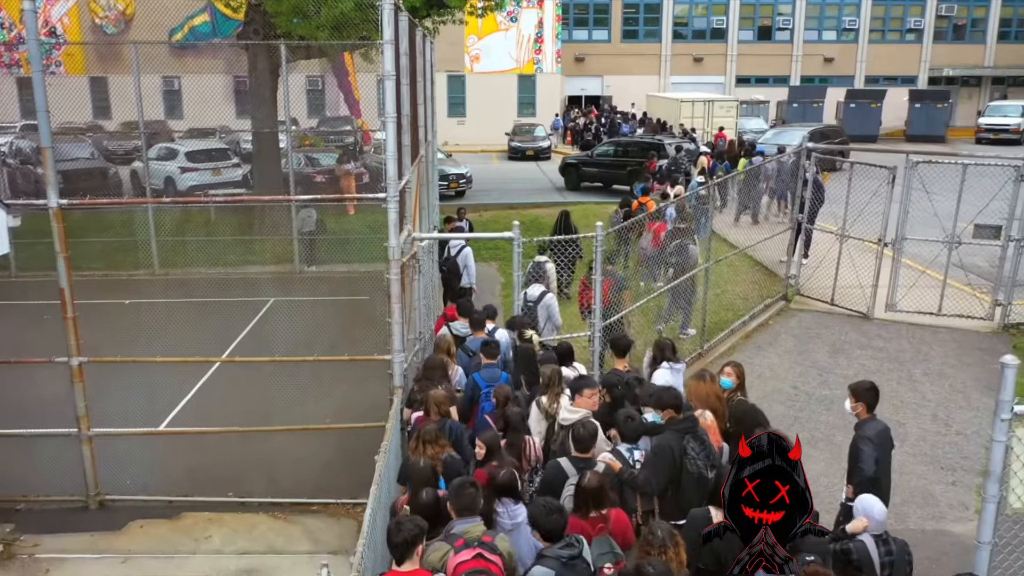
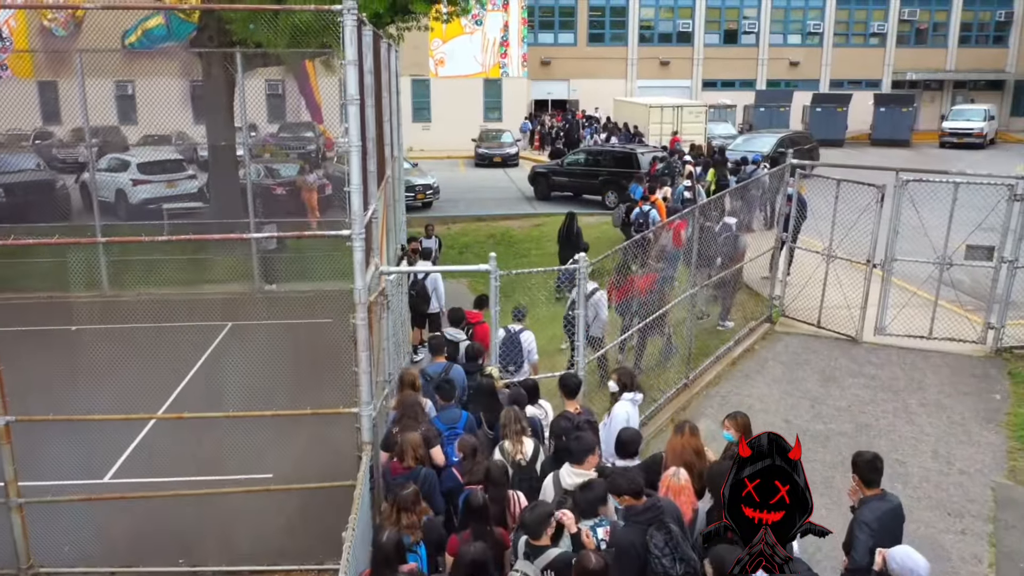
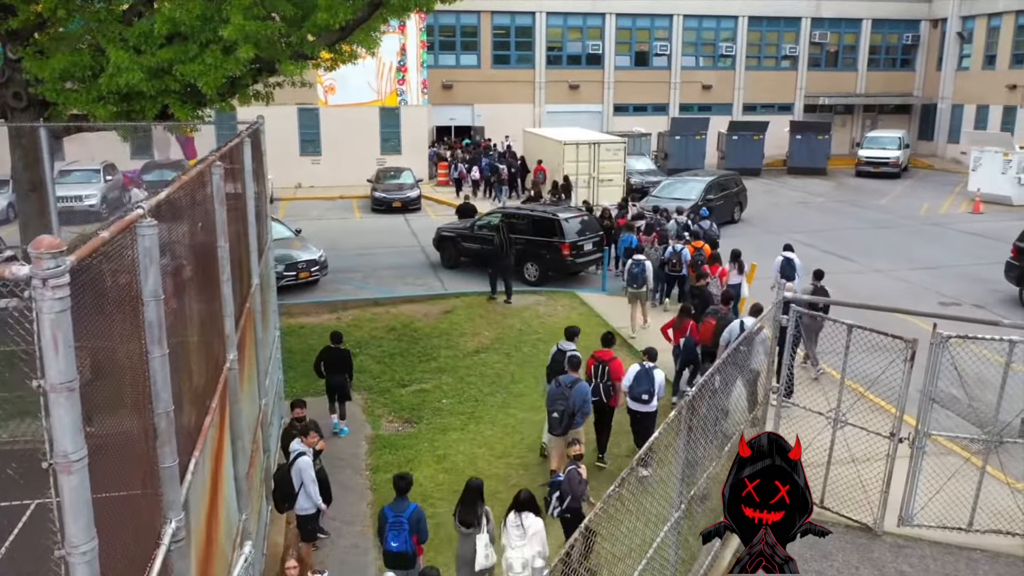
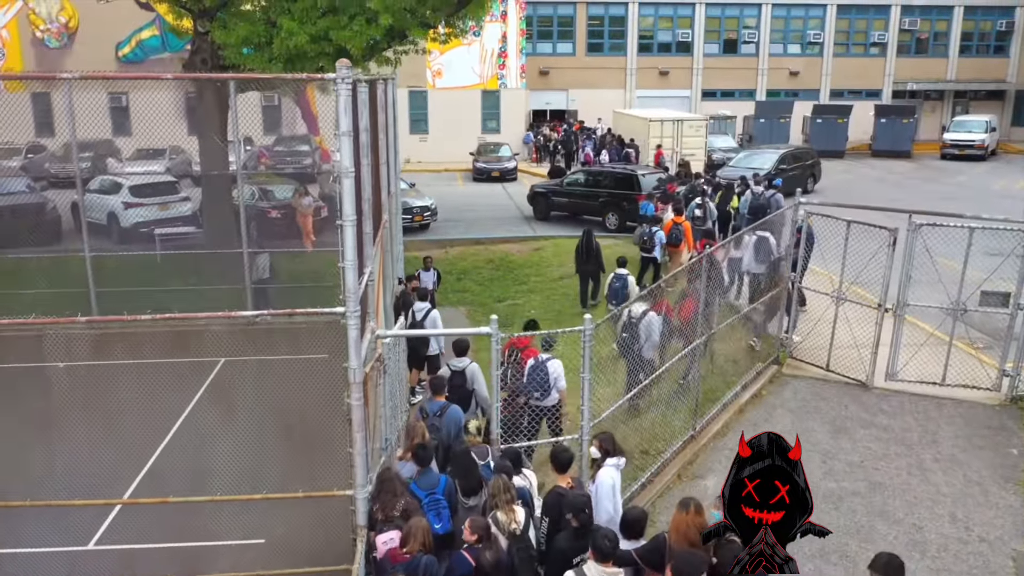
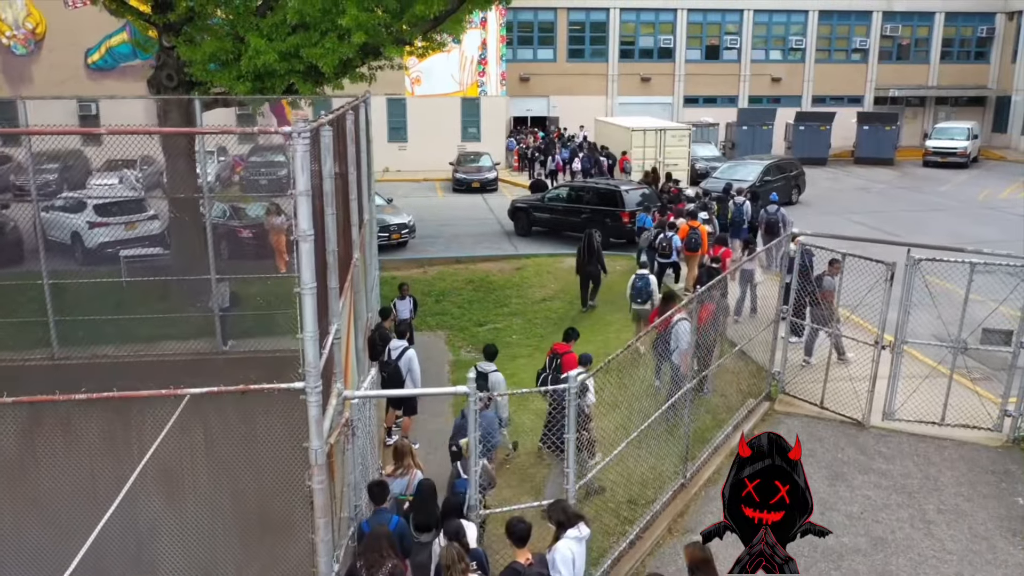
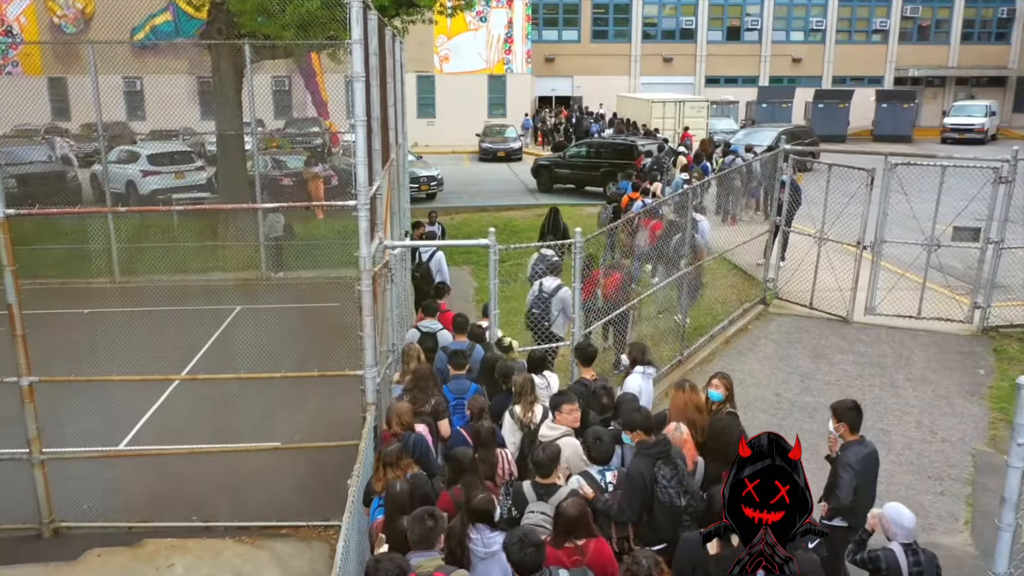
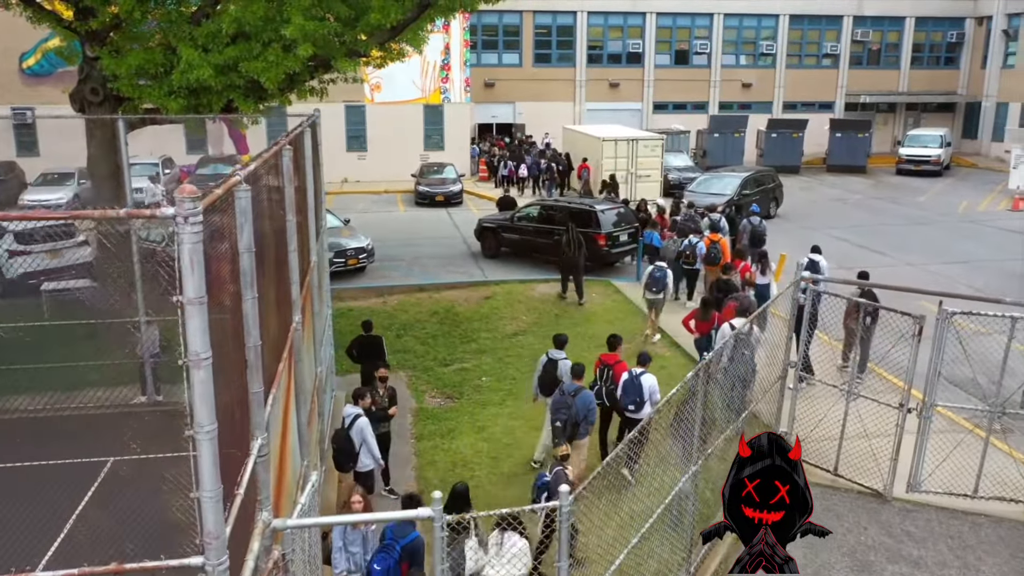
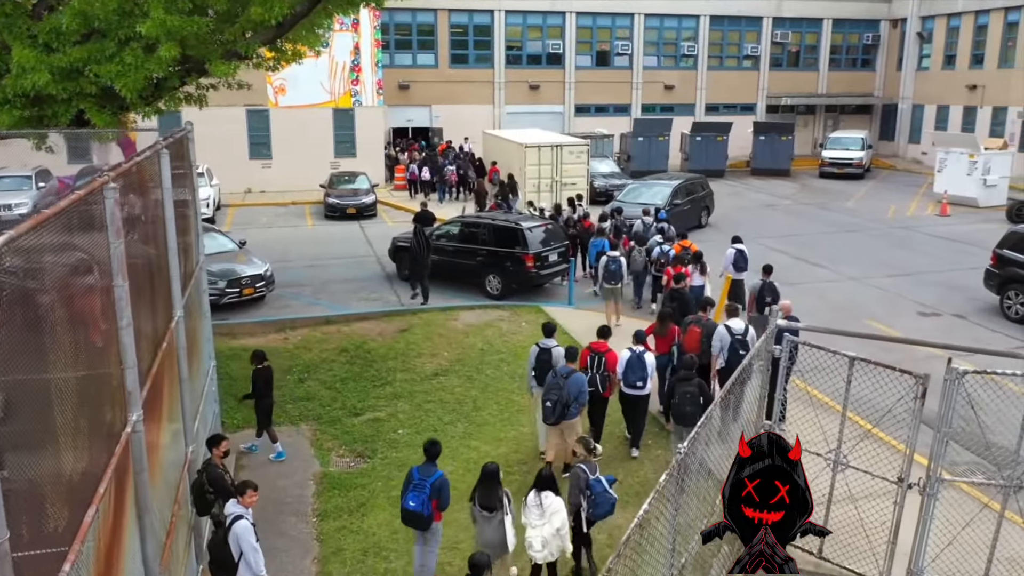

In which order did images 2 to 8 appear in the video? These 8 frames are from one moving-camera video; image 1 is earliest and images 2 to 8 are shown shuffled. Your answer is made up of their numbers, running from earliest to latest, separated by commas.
6, 2, 4, 5, 7, 3, 8
